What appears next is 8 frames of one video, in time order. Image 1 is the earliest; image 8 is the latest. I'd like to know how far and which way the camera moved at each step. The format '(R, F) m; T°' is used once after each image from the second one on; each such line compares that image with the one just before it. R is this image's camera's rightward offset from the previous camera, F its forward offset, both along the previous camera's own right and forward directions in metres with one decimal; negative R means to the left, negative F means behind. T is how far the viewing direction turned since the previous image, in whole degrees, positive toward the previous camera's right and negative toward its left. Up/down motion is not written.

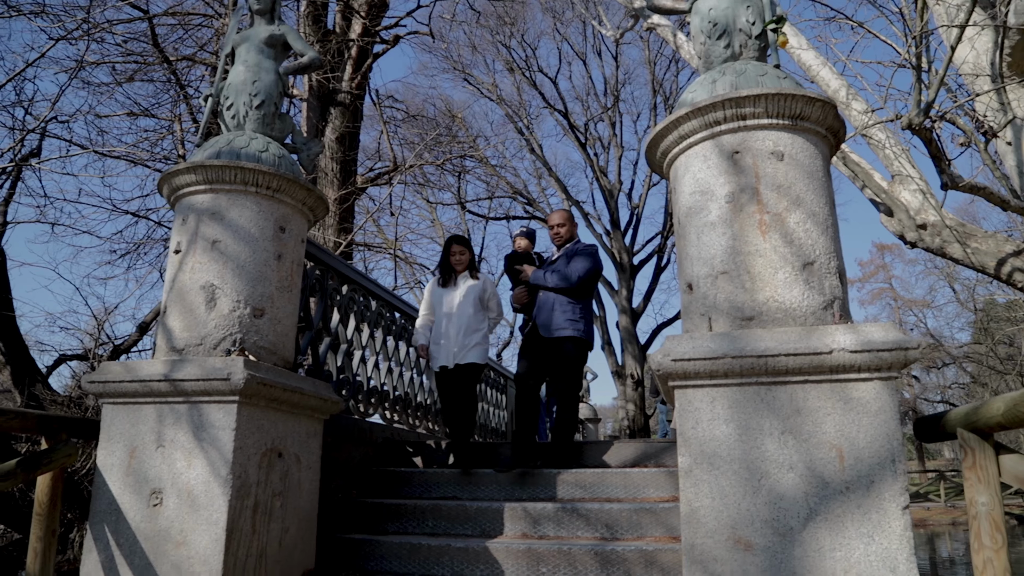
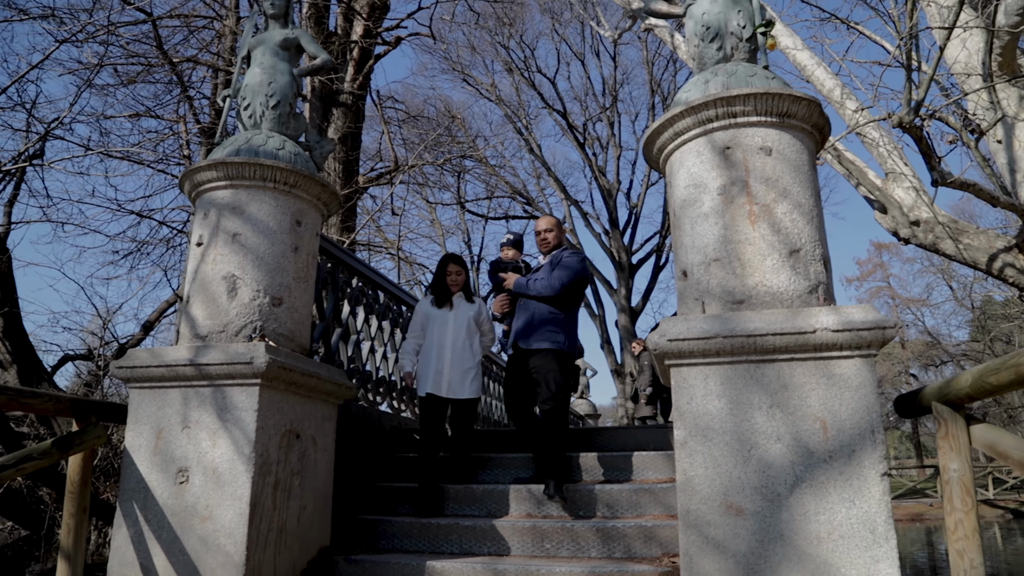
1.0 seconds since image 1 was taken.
(0.0, -0.2) m; 0°
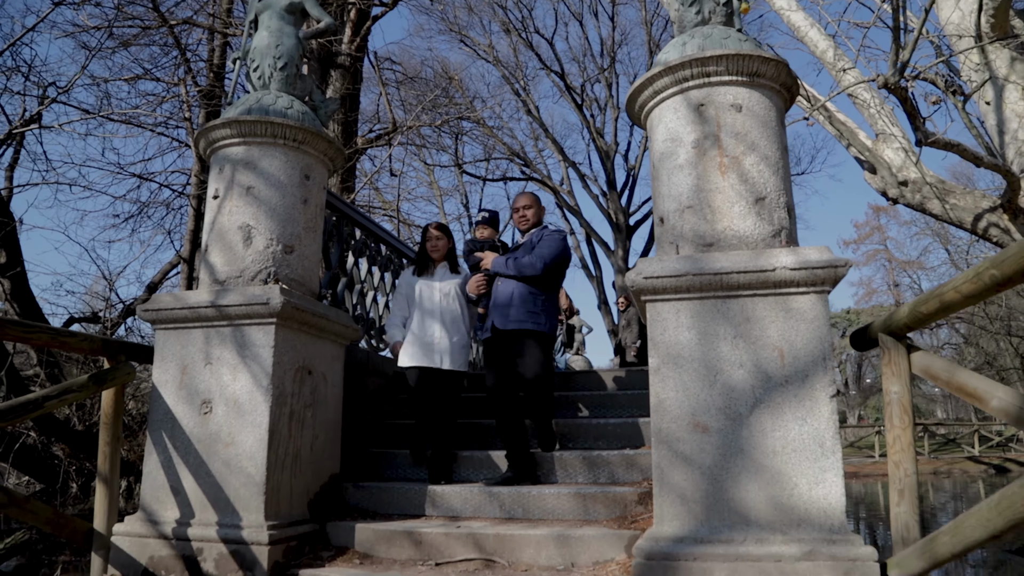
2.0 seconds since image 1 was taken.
(0.0, -0.3) m; 0°
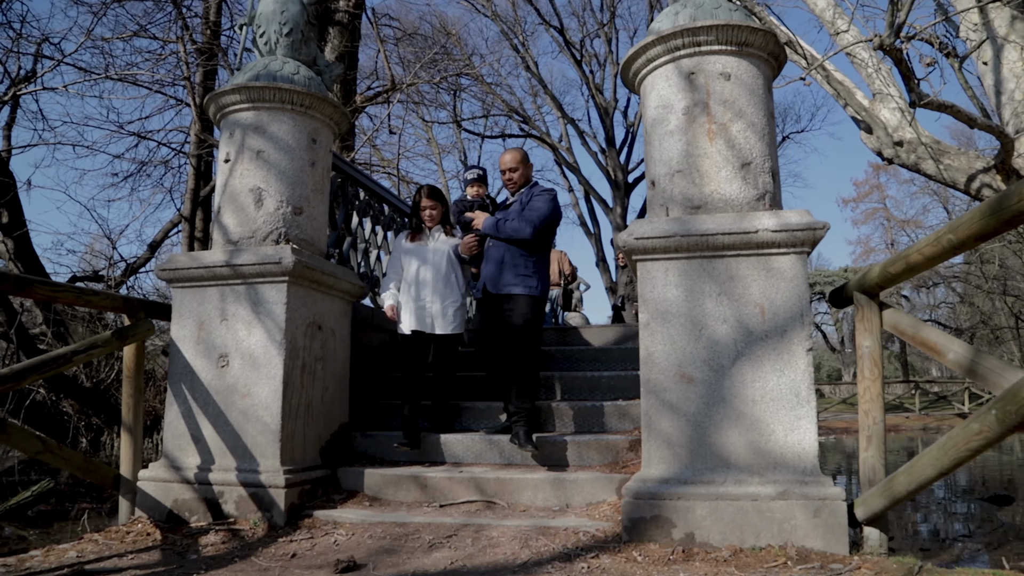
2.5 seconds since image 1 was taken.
(0.0, -0.2) m; 0°
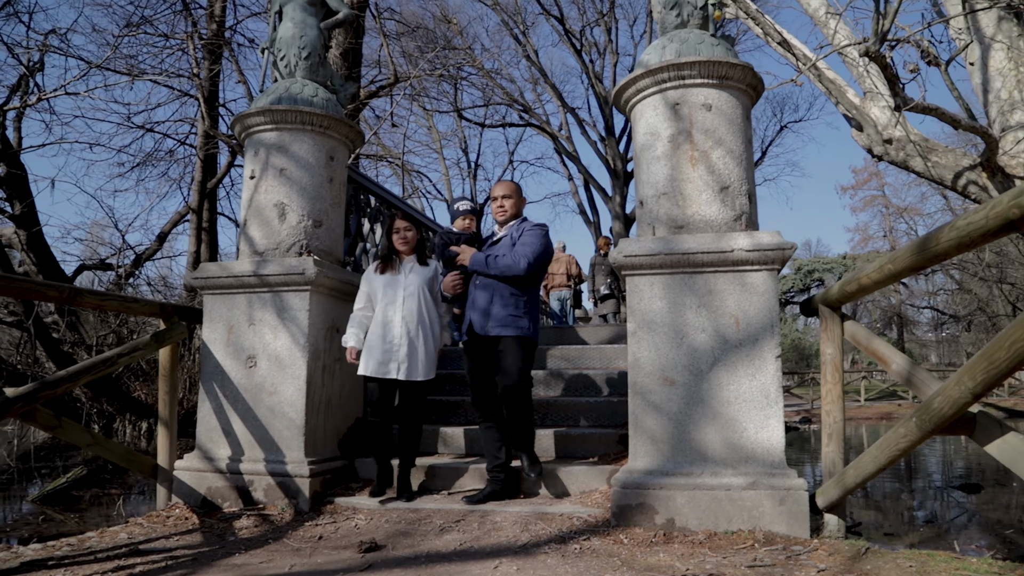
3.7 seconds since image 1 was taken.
(0.0, -0.4) m; 0°
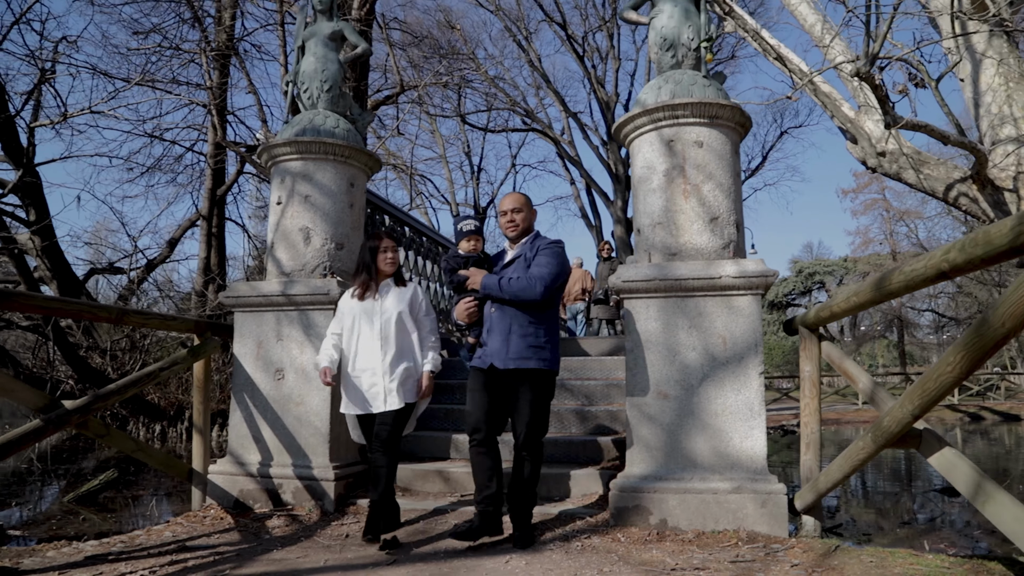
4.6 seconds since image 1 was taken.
(0.0, -0.4) m; 0°
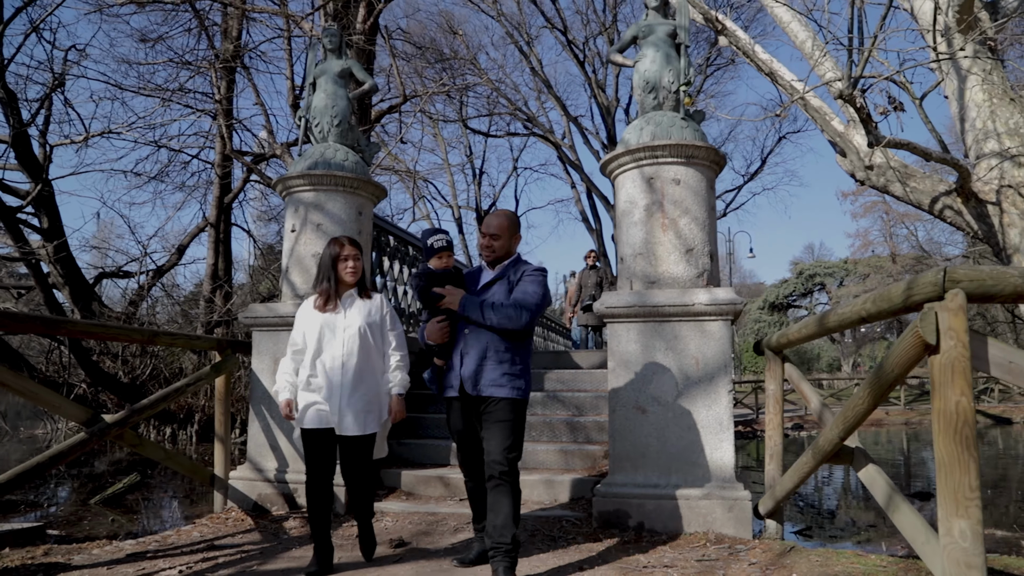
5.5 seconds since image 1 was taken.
(0.0, -0.4) m; 0°
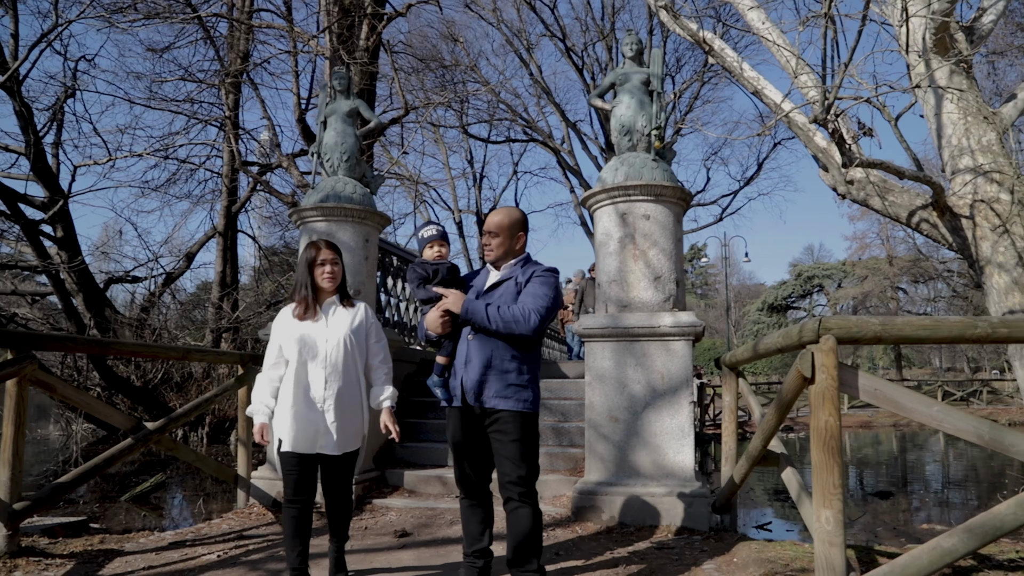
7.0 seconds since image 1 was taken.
(+0.1, -0.6) m; 0°
